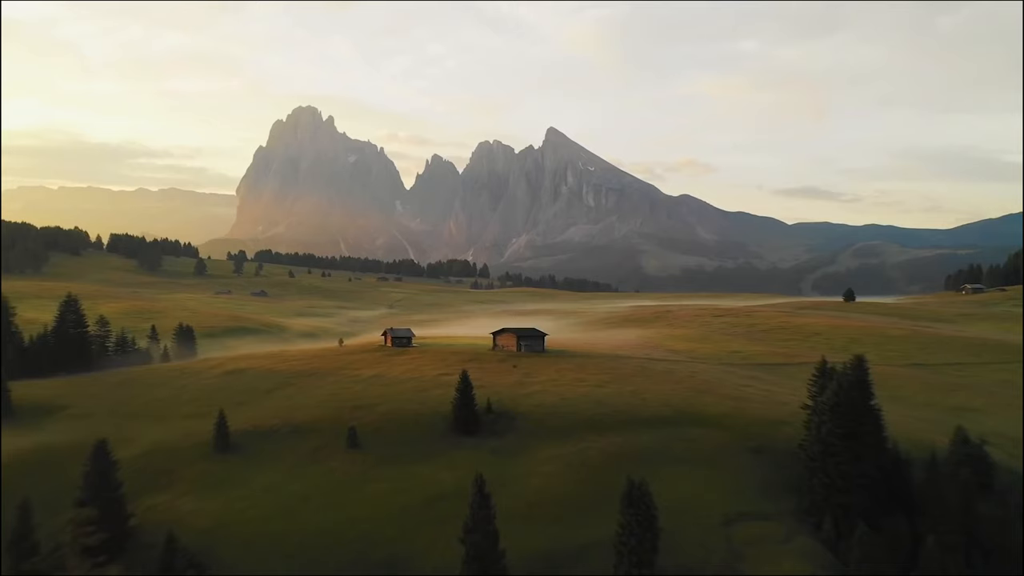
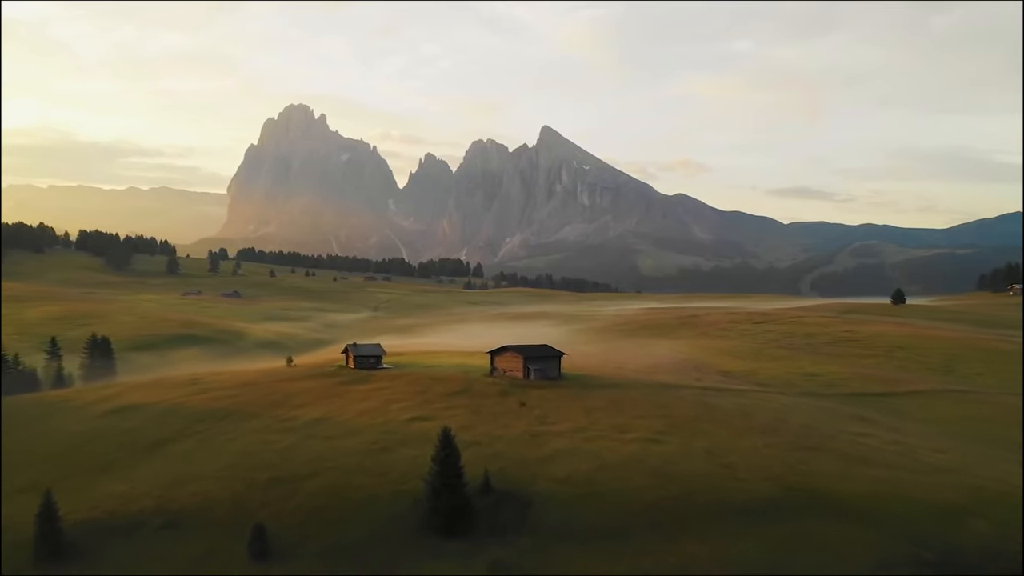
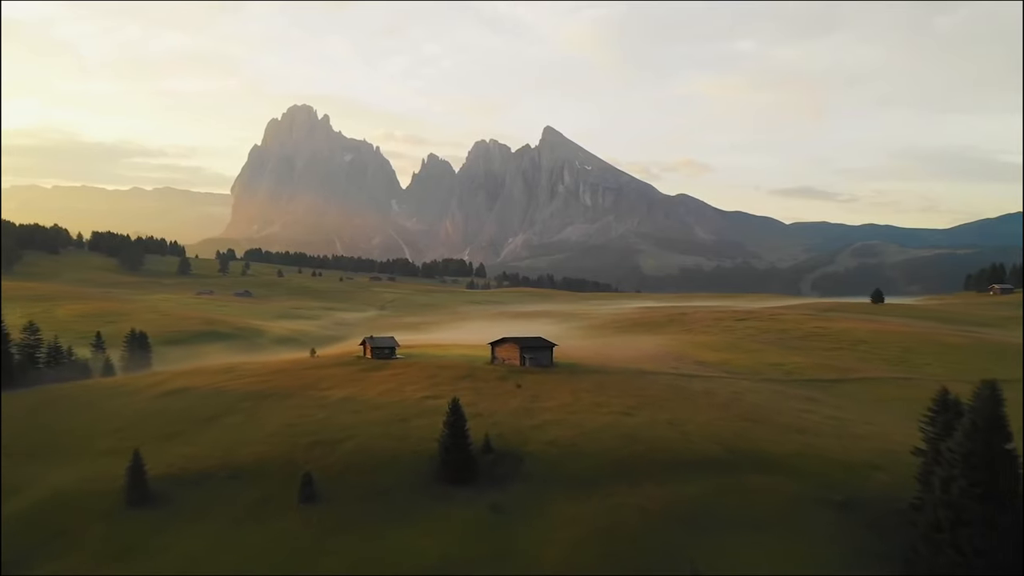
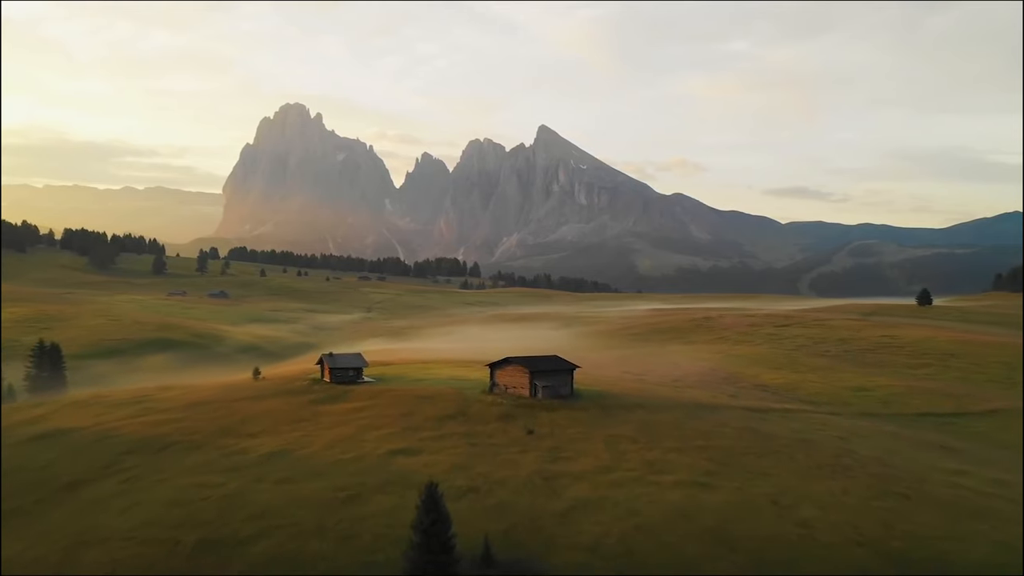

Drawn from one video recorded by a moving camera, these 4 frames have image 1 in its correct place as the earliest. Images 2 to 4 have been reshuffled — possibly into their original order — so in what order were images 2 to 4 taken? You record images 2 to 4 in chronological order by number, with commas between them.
3, 2, 4
